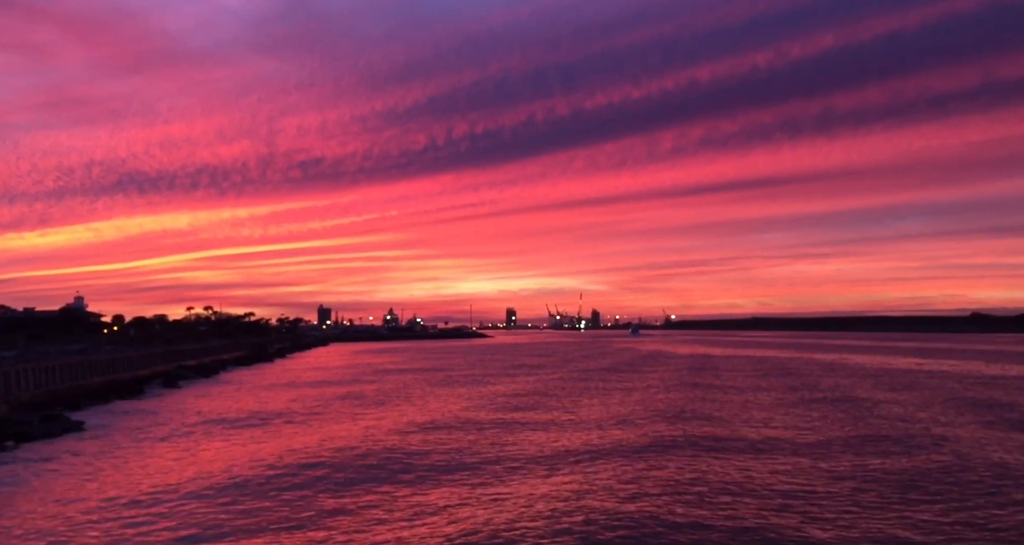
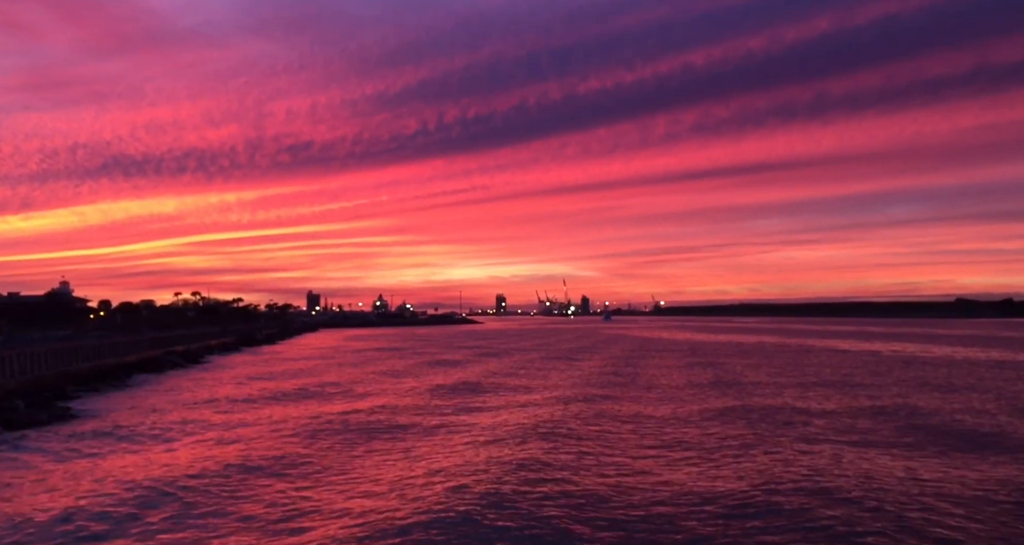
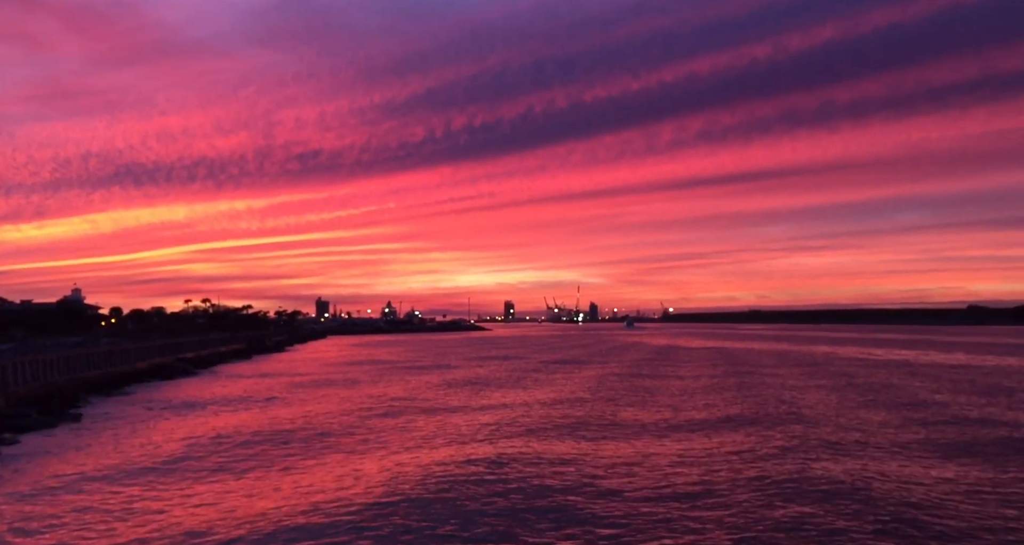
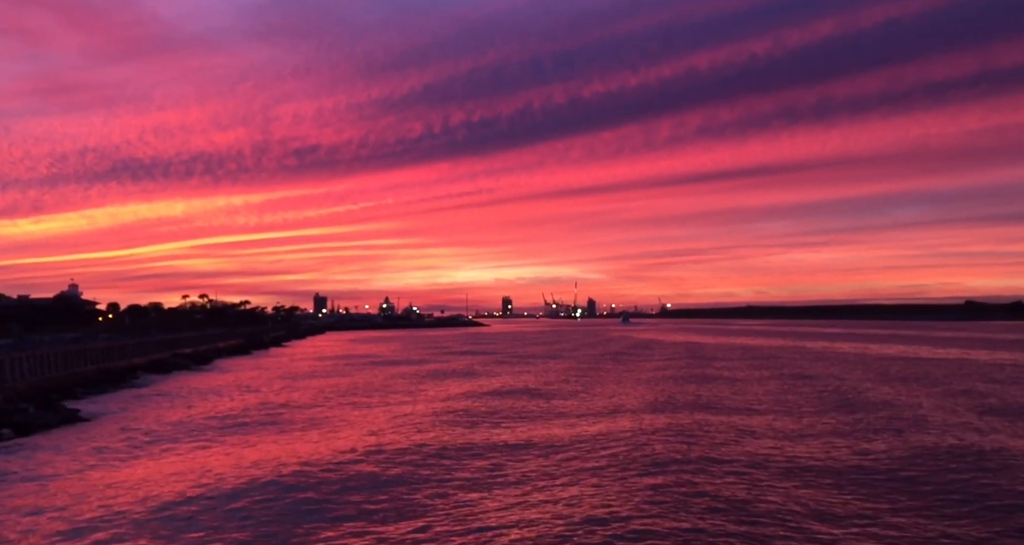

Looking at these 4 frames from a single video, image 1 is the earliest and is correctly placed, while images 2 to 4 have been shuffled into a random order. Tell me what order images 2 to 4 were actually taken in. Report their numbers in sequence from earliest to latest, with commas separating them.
3, 4, 2
